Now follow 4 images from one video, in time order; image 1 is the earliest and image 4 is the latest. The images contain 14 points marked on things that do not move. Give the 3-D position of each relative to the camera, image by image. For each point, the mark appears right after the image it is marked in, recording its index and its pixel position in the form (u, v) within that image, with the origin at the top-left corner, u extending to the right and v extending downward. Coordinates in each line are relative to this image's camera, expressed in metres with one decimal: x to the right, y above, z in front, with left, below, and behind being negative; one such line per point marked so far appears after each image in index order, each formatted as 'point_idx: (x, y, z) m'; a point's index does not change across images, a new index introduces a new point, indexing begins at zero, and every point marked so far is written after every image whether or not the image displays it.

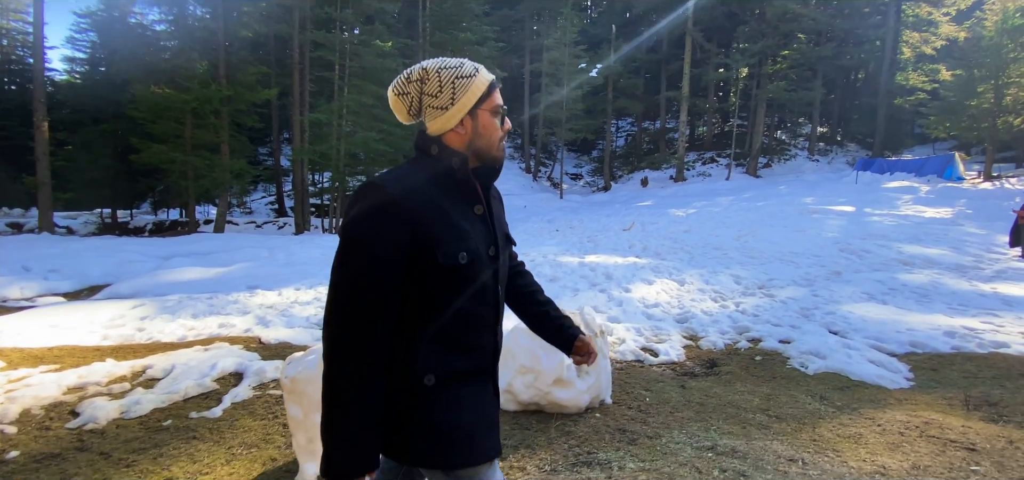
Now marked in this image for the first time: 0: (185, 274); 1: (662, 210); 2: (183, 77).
0: (-5.8, -0.6, +8.8) m
1: (+5.8, +1.1, +18.9) m
2: (-11.2, +5.6, +17.0) m
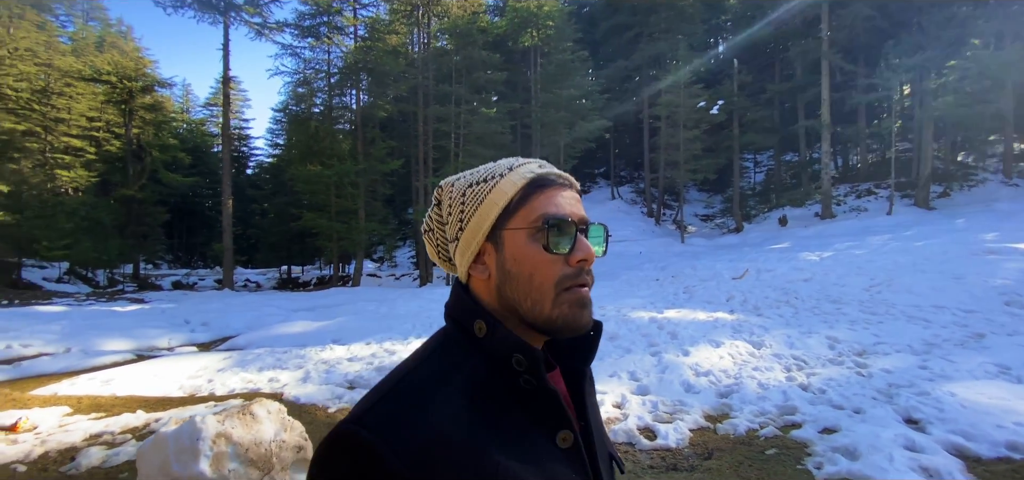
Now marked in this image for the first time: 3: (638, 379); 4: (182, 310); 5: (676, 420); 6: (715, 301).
0: (-4.5, -1.8, +10.0) m
1: (+9.5, -0.5, +16.6) m
2: (-7.5, +3.5, +20.0) m
3: (+1.4, -1.5, +5.4) m
4: (-8.5, -1.8, +12.7) m
5: (+1.4, -1.5, +4.1) m
6: (+4.3, -1.3, +10.4) m
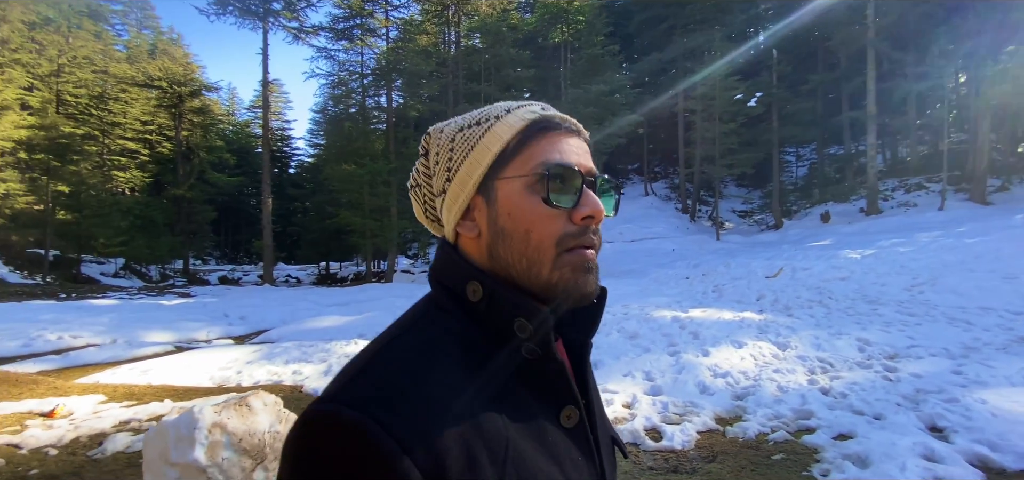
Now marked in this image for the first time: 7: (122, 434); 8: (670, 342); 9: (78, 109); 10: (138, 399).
0: (-4.0, -1.7, +10.4) m
1: (+10.4, -0.4, +16.0) m
2: (-6.3, +3.6, +20.5) m
3: (+1.5, -1.5, +5.3) m
4: (-7.8, -1.7, +13.3) m
5: (+1.4, -1.5, +4.1) m
6: (+4.8, -1.2, +10.1) m
7: (-2.8, -1.4, +3.6) m
8: (+2.2, -1.4, +6.9) m
9: (-17.1, +5.2, +19.6) m
10: (-3.4, -1.4, +4.4) m
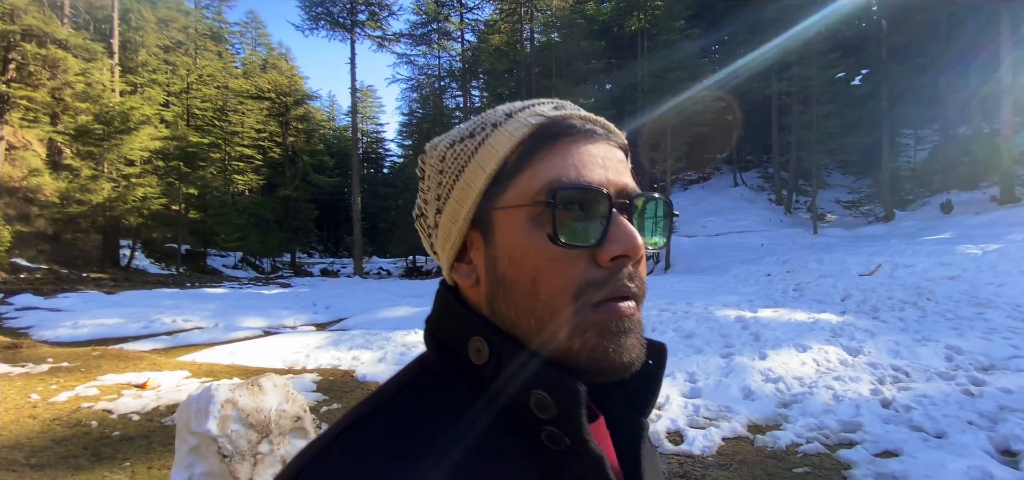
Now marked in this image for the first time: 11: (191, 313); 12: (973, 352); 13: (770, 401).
0: (-2.7, -1.7, +11.1) m
1: (+12.5, -0.2, +14.0) m
2: (-3.2, +3.8, +21.4) m
3: (+1.9, -1.5, +5.1) m
4: (-5.9, -1.6, +14.6) m
5: (+1.6, -1.5, +3.9) m
6: (+5.9, -1.1, +9.2) m
7: (-2.7, -1.4, +4.2) m
8: (+2.9, -1.4, +6.5) m
9: (-14.0, +5.4, +22.3) m
10: (-3.1, -1.4, +5.1) m
11: (-6.6, -1.5, +10.2) m
12: (+5.1, -1.2, +5.4) m
13: (+2.4, -1.5, +4.5) m
